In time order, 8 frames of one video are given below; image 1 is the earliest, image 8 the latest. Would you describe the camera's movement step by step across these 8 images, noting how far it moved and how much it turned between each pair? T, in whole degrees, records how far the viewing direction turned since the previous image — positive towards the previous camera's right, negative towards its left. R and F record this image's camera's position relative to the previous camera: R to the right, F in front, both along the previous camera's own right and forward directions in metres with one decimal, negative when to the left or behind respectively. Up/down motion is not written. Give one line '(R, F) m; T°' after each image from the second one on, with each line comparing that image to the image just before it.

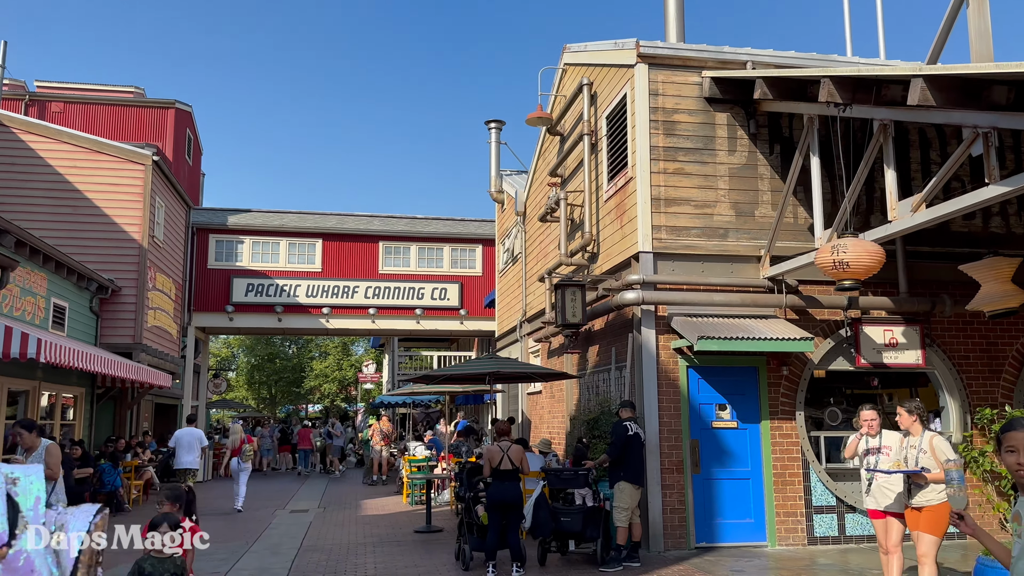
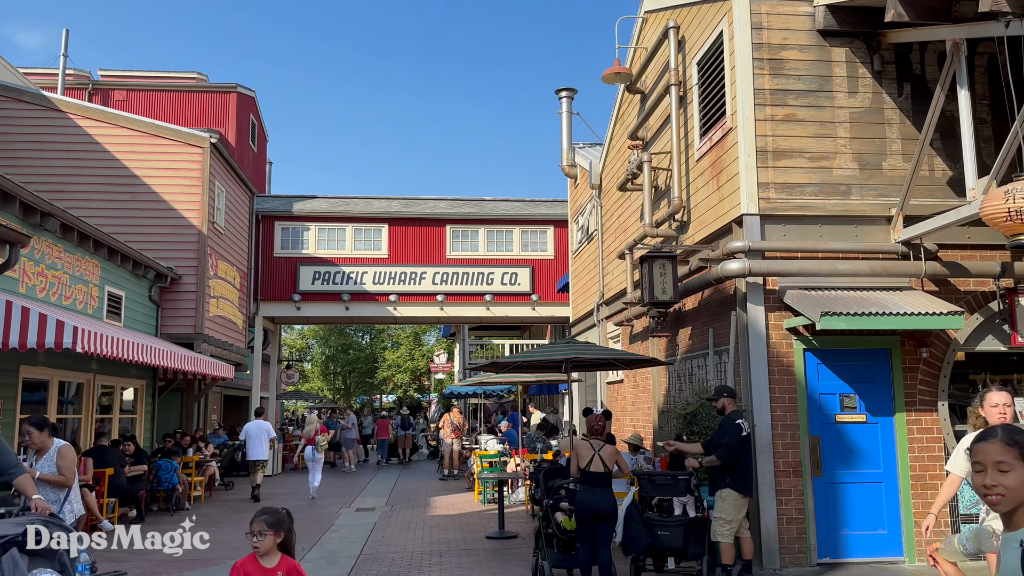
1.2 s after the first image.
(-0.1, +1.4) m; -5°
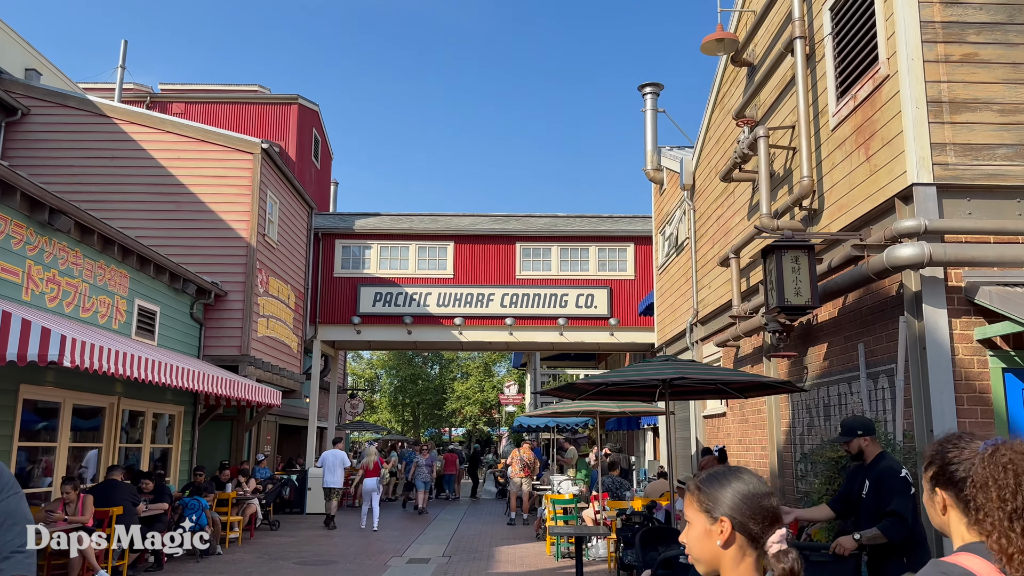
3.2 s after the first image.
(-0.1, +2.0) m; -5°
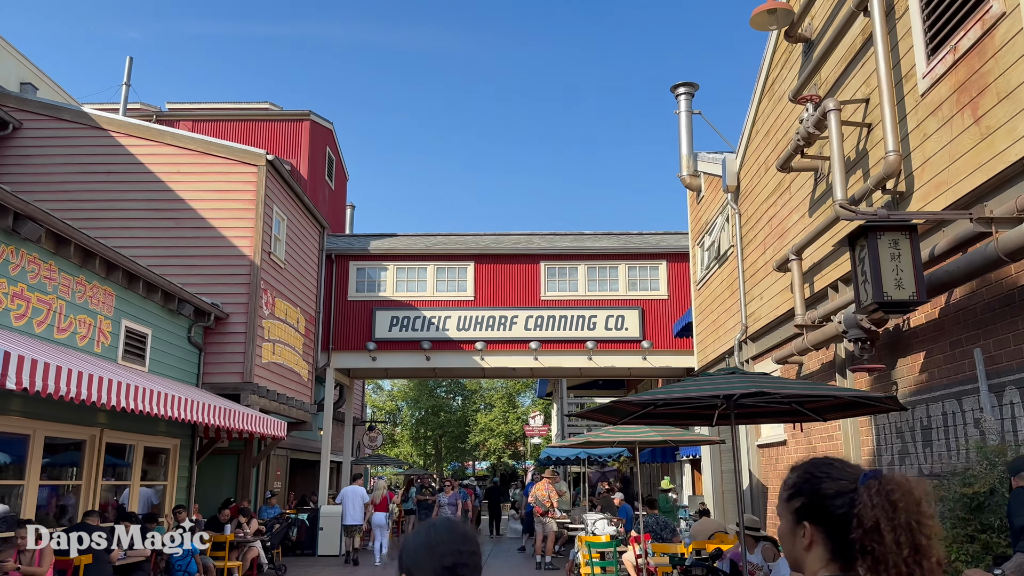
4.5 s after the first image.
(0.0, +1.3) m; -2°
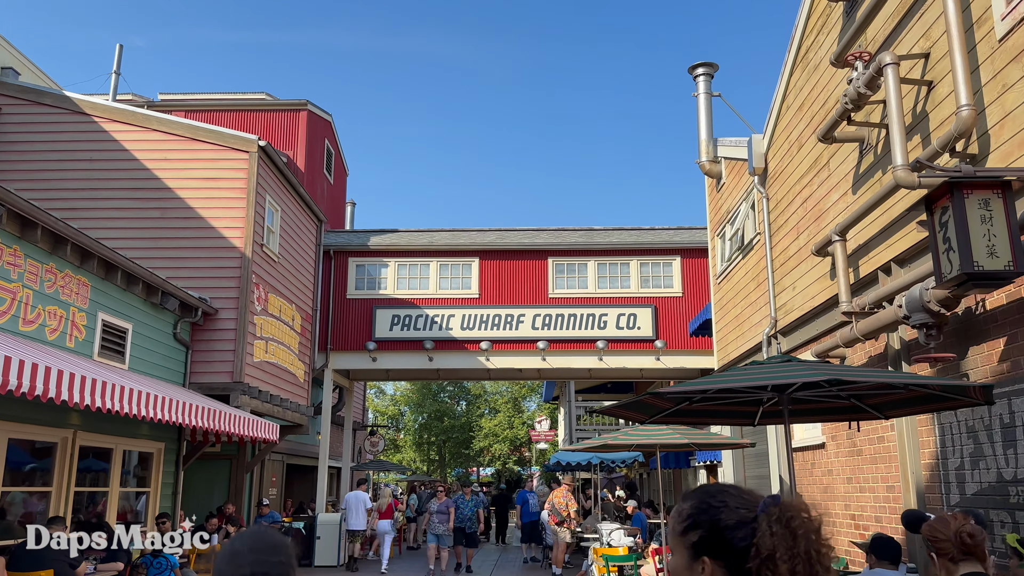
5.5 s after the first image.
(-0.1, +0.9) m; 0°
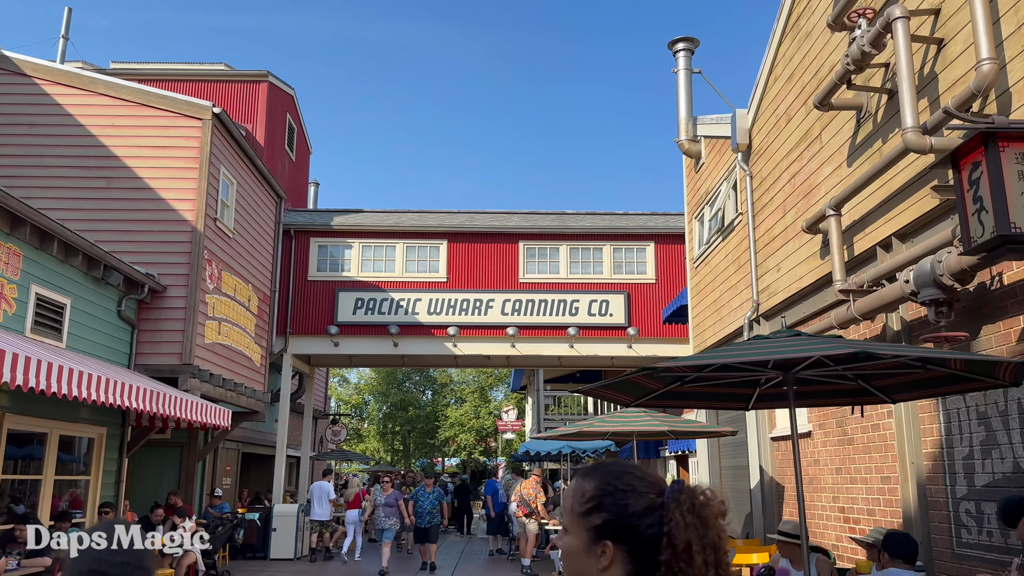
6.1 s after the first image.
(0.0, +0.6) m; +2°
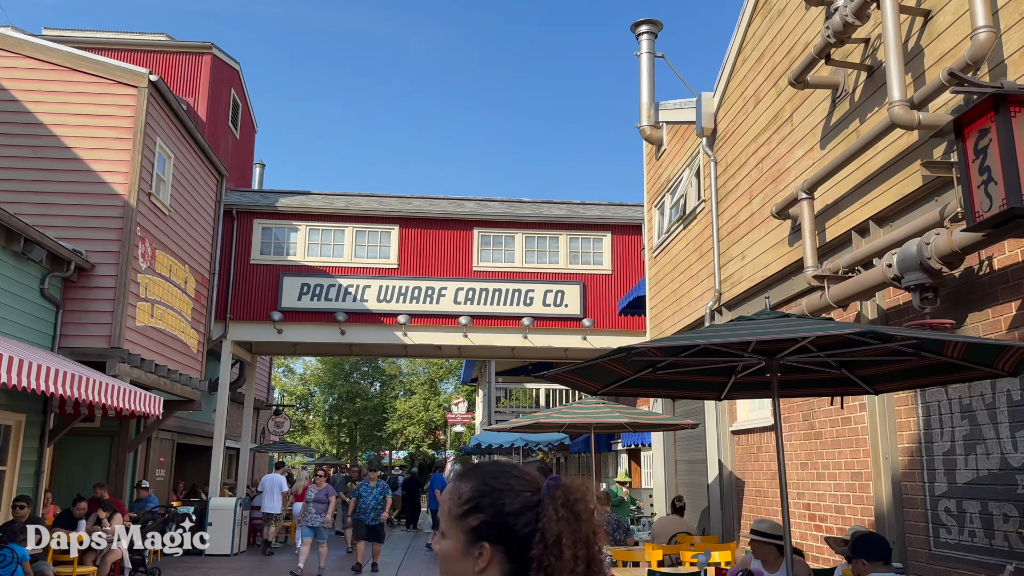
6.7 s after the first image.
(0.0, +0.5) m; +3°
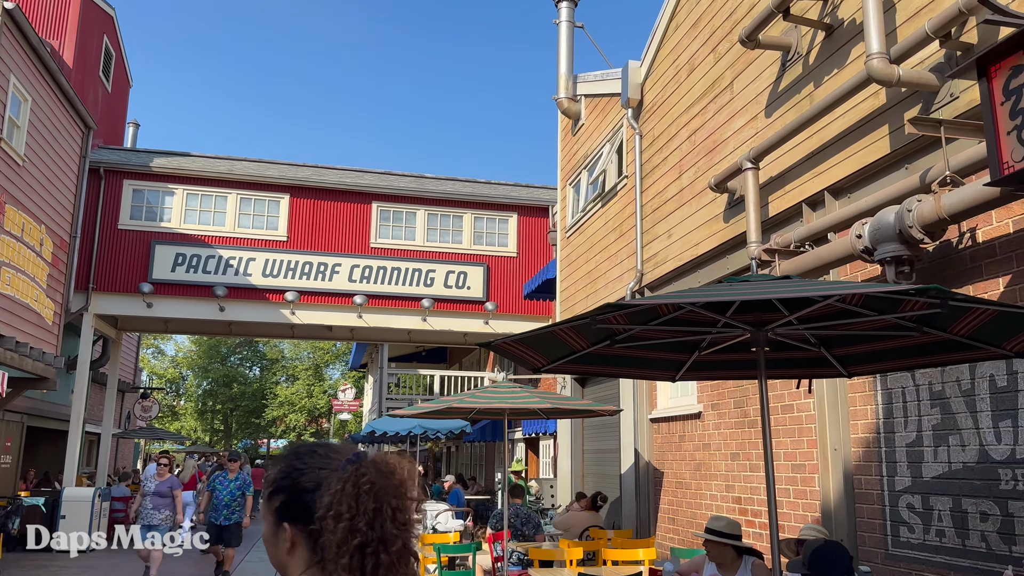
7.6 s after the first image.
(-0.2, +0.9) m; +8°
